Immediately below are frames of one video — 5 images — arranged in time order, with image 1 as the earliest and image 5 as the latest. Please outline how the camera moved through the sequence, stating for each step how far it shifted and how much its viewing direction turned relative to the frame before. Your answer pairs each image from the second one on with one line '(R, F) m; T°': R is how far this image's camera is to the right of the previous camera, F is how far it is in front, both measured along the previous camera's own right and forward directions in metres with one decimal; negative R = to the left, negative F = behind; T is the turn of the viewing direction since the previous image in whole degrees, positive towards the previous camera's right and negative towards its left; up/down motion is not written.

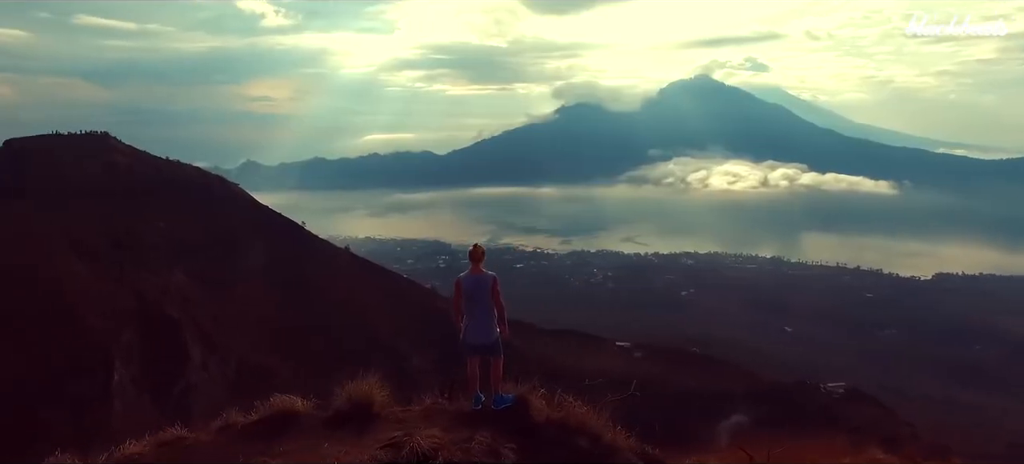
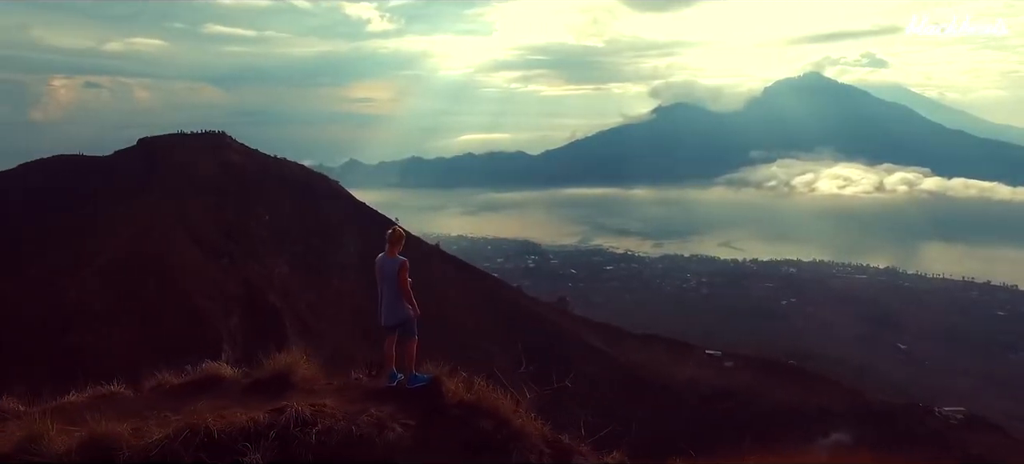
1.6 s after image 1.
(+0.5, 0.0) m; -8°
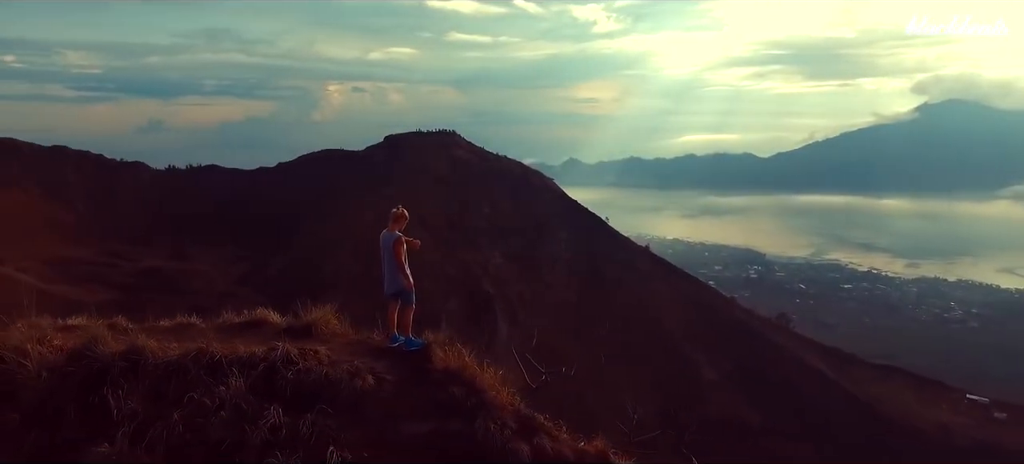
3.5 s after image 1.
(+0.7, 0.0) m; -19°
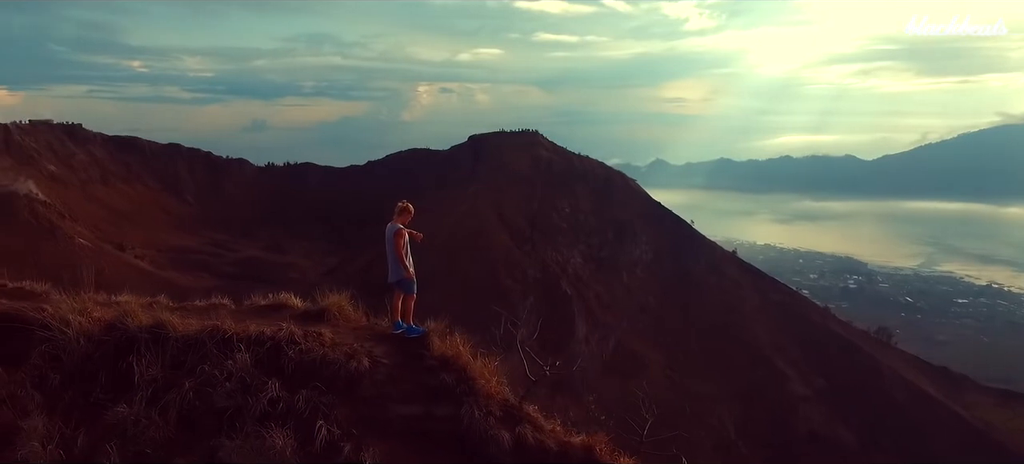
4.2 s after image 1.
(+0.3, 0.0) m; -8°
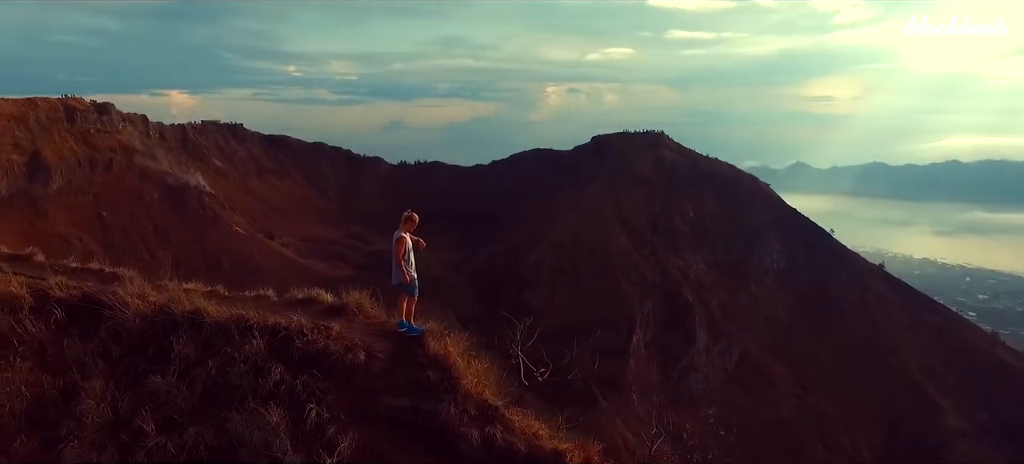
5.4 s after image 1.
(+0.5, -0.1) m; -11°
